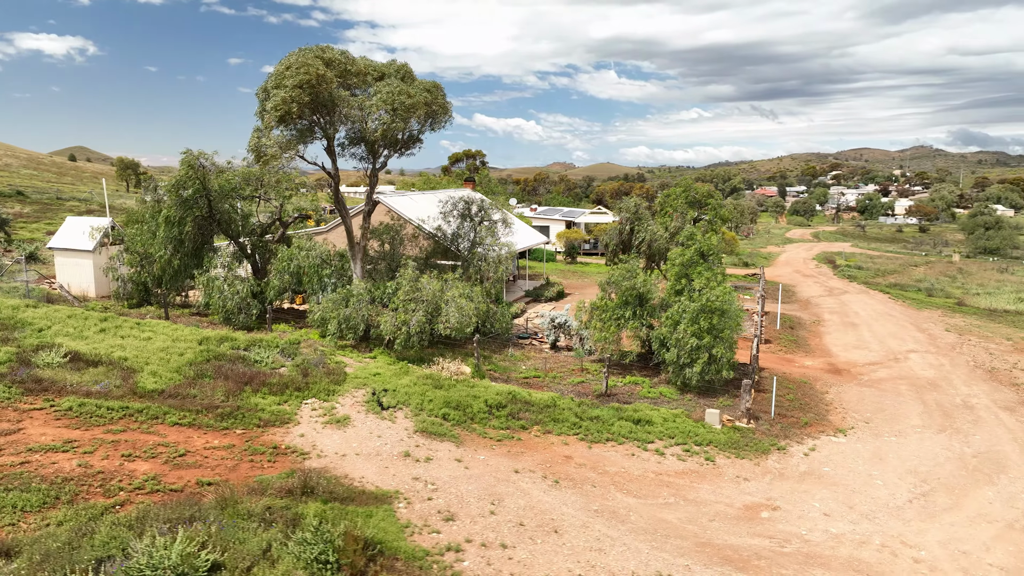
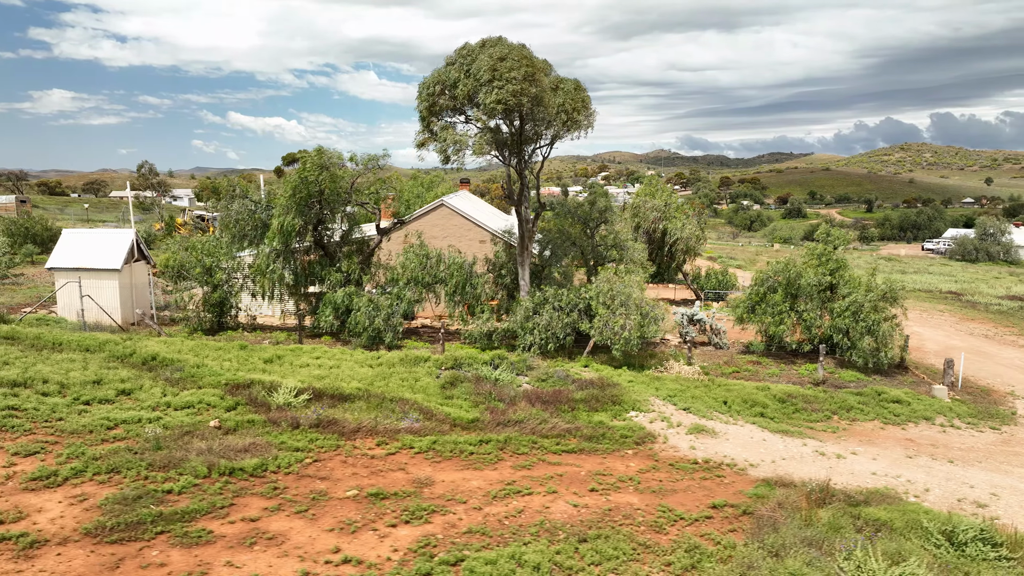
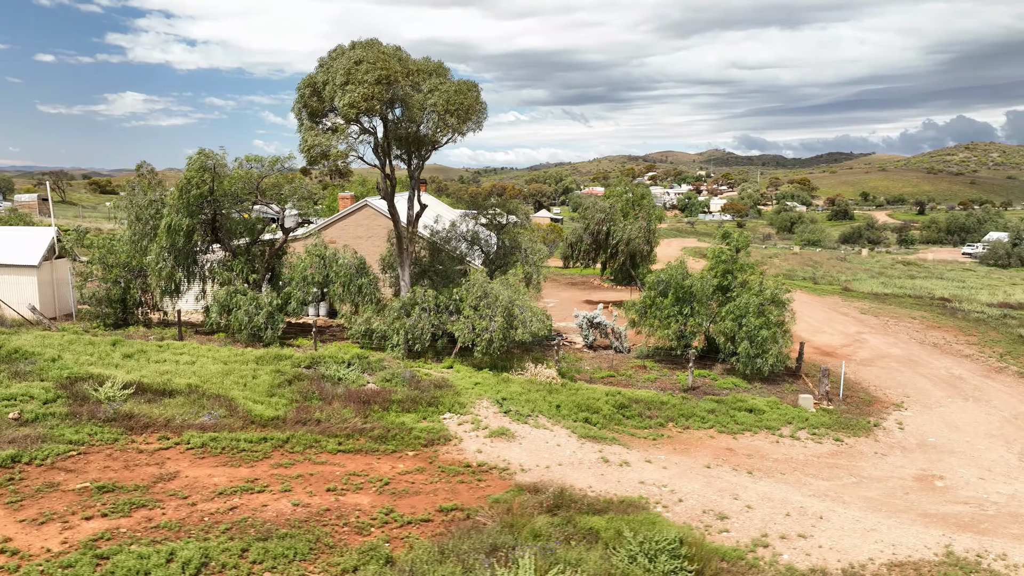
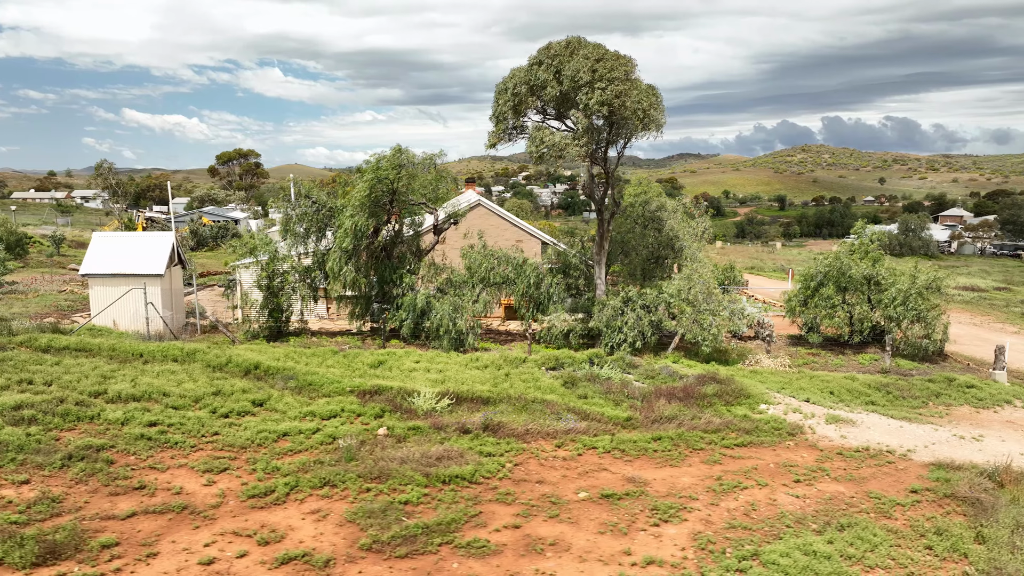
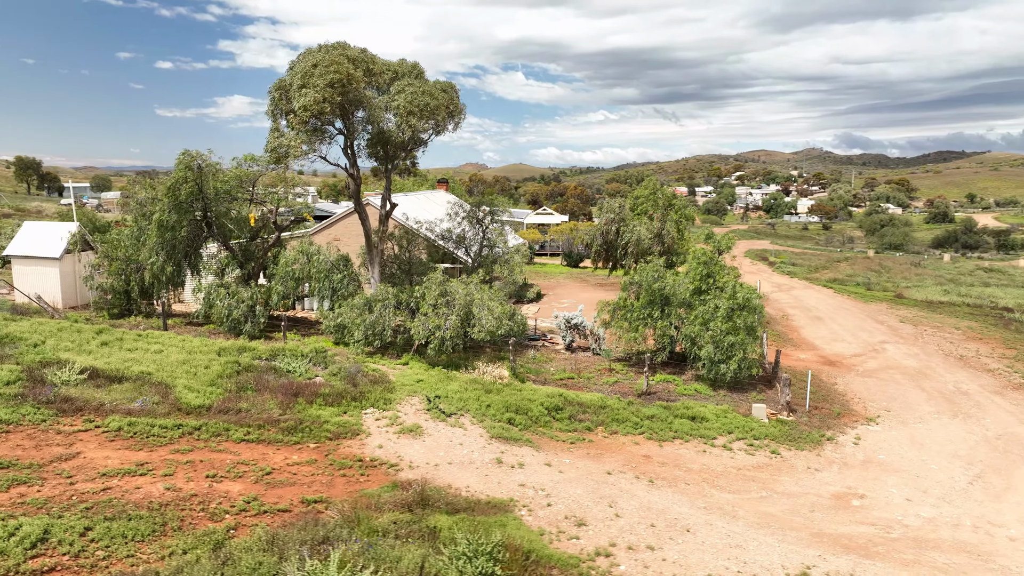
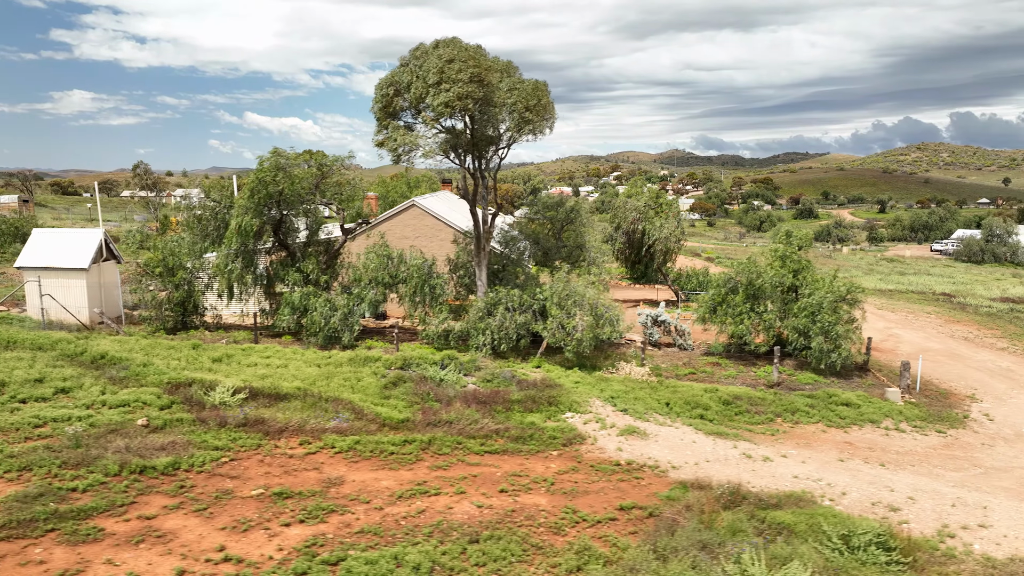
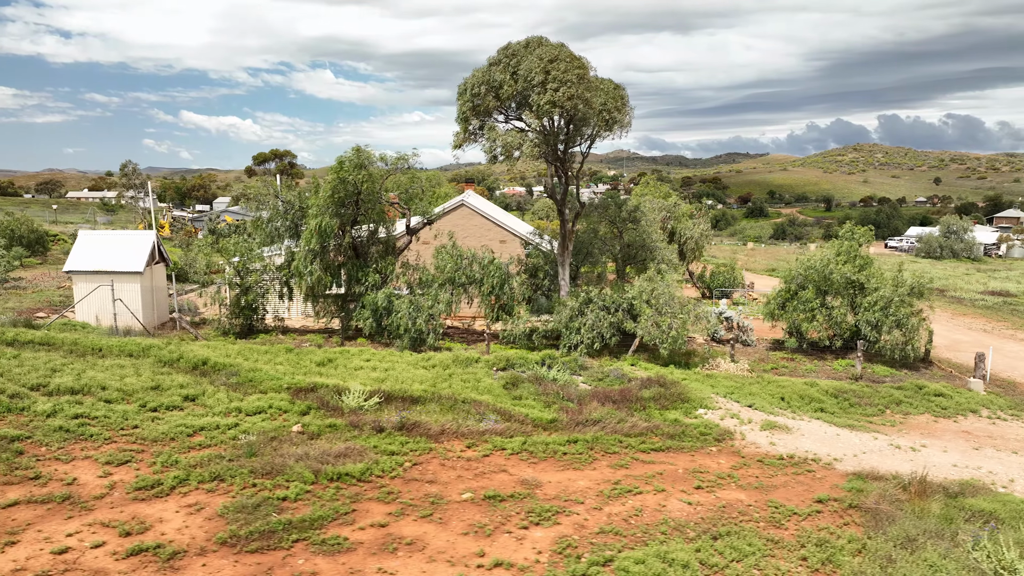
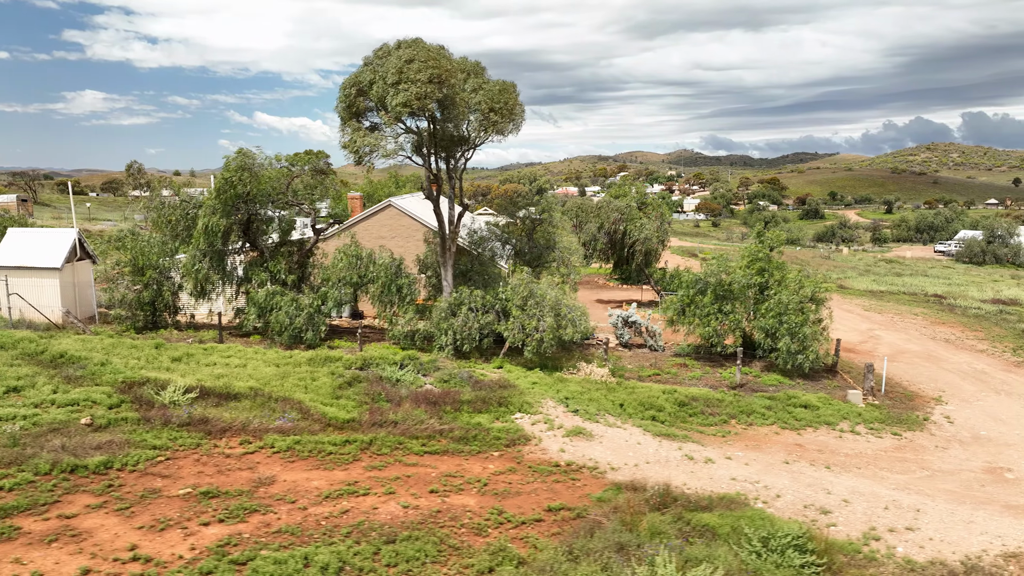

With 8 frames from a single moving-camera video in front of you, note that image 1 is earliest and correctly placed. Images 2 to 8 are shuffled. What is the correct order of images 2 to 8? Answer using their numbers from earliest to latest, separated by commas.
5, 3, 8, 6, 2, 7, 4
